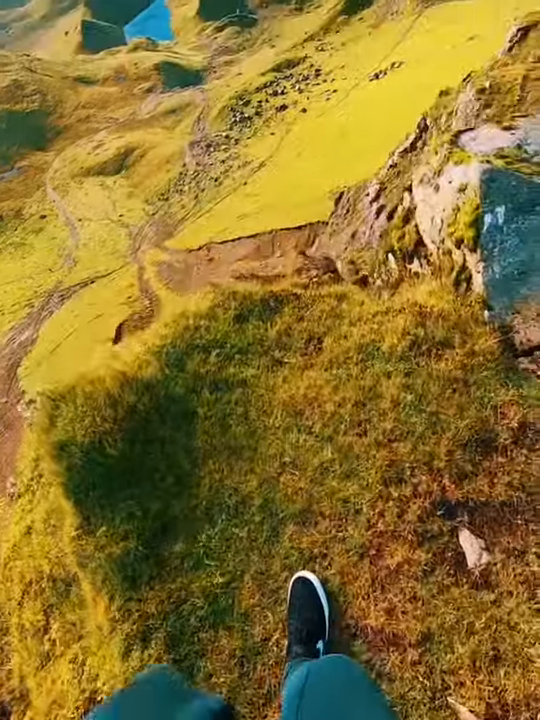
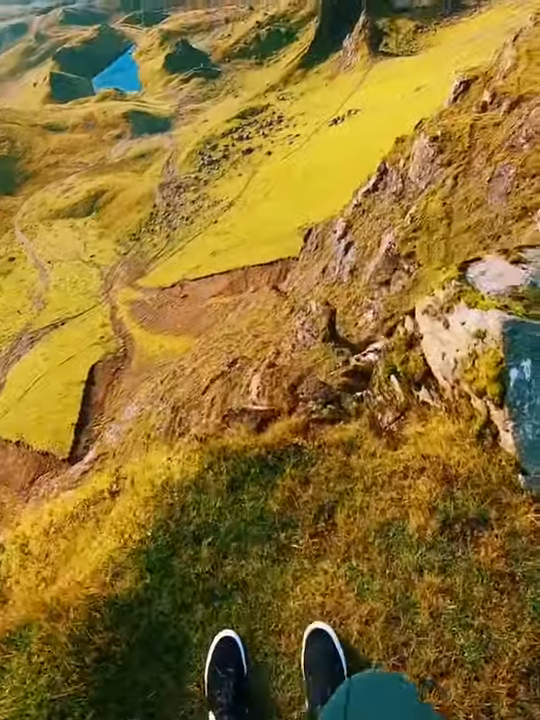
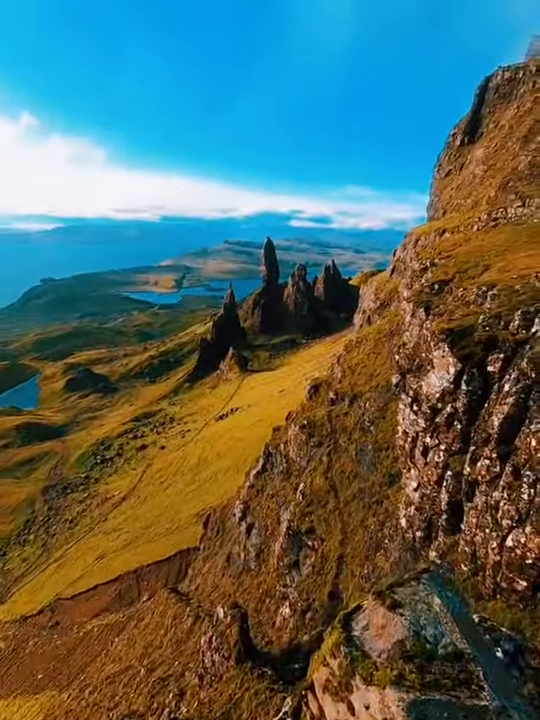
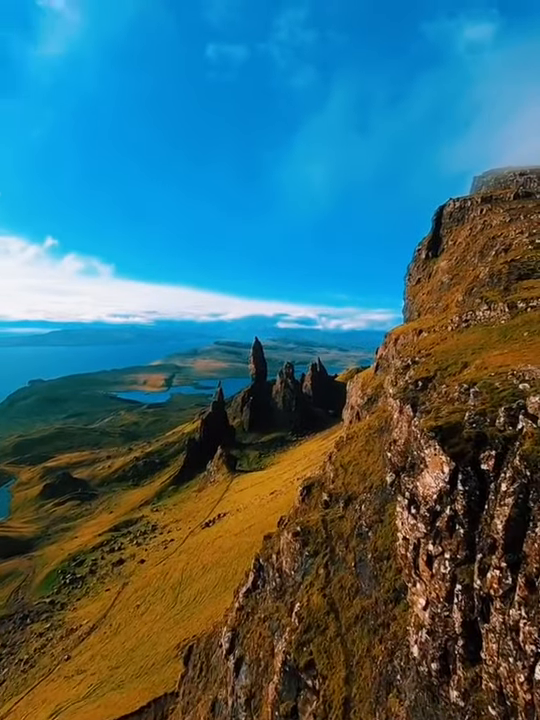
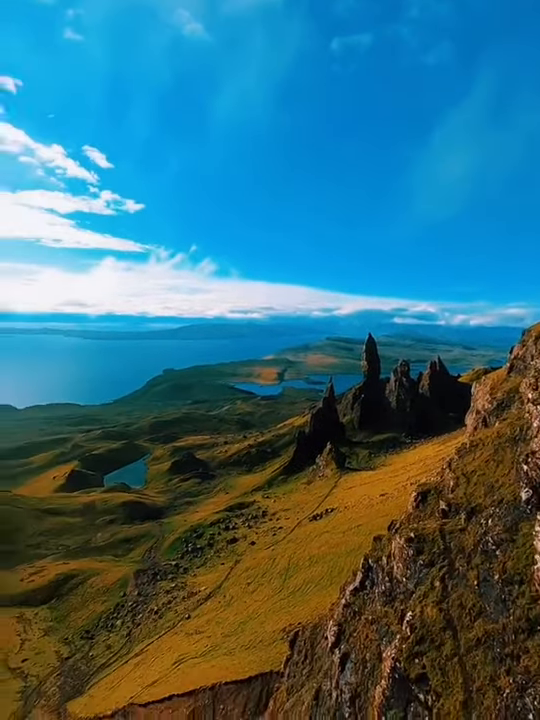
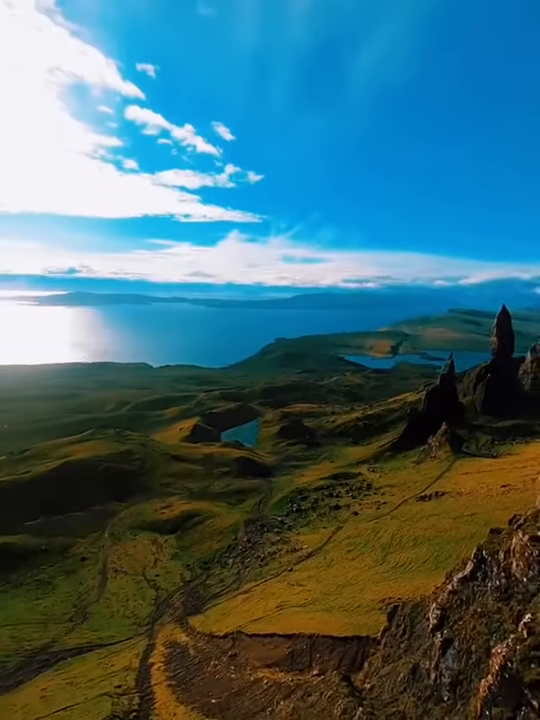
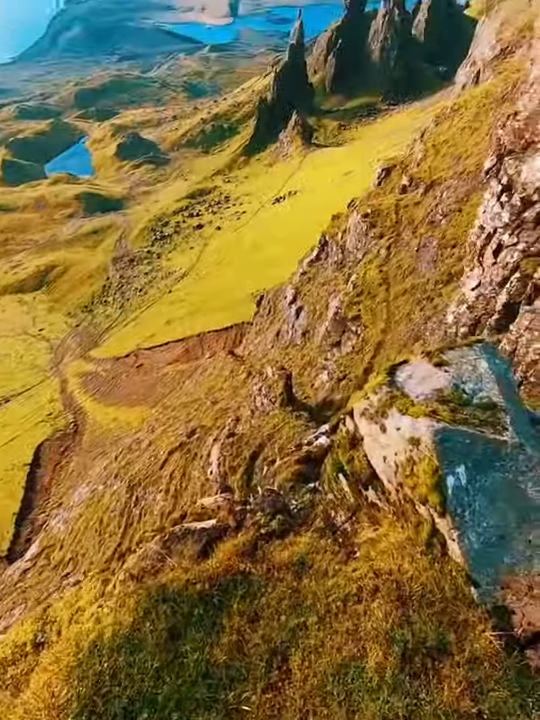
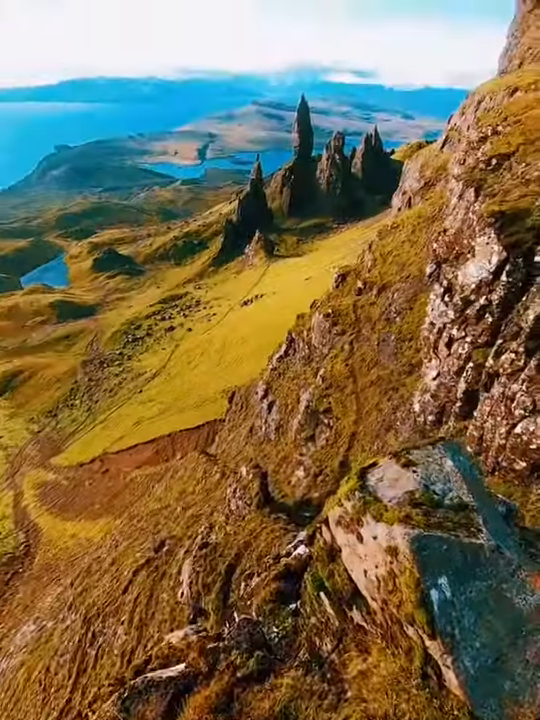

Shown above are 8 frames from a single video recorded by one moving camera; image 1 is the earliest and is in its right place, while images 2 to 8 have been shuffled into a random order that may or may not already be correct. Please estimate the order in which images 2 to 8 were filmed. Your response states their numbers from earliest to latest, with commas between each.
2, 7, 8, 3, 4, 5, 6
